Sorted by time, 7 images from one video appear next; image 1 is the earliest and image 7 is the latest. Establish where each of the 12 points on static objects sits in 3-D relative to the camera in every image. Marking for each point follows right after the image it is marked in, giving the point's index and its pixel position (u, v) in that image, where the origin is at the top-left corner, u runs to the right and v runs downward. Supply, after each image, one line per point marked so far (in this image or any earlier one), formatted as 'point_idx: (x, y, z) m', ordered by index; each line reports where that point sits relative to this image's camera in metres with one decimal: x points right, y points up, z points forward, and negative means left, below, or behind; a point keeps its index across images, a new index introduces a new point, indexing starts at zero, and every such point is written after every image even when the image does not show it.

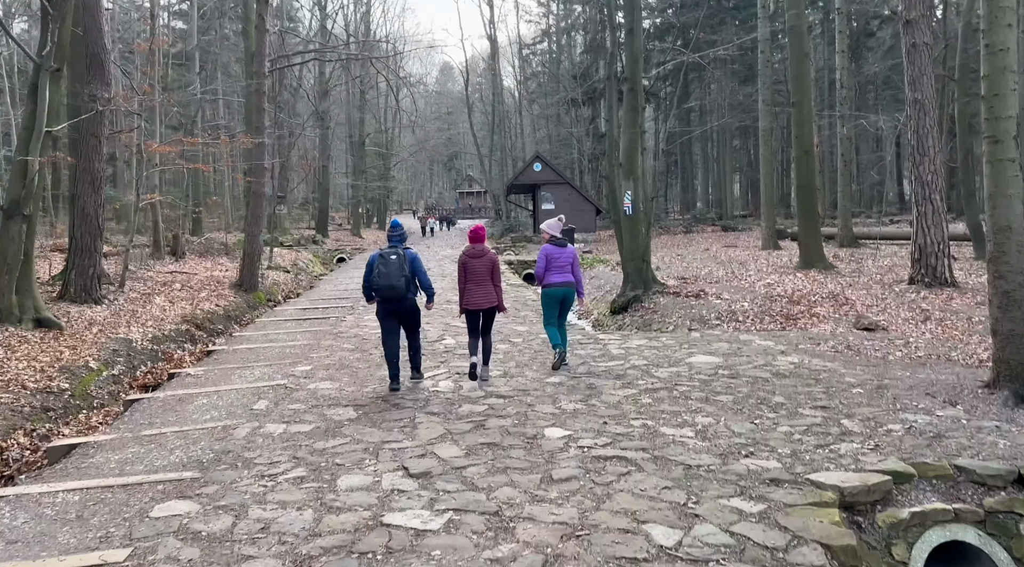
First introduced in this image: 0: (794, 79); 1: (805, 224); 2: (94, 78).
0: (+5.9, +4.3, +18.6) m
1: (+6.2, +1.3, +18.7) m
2: (-6.6, +3.2, +14.1) m
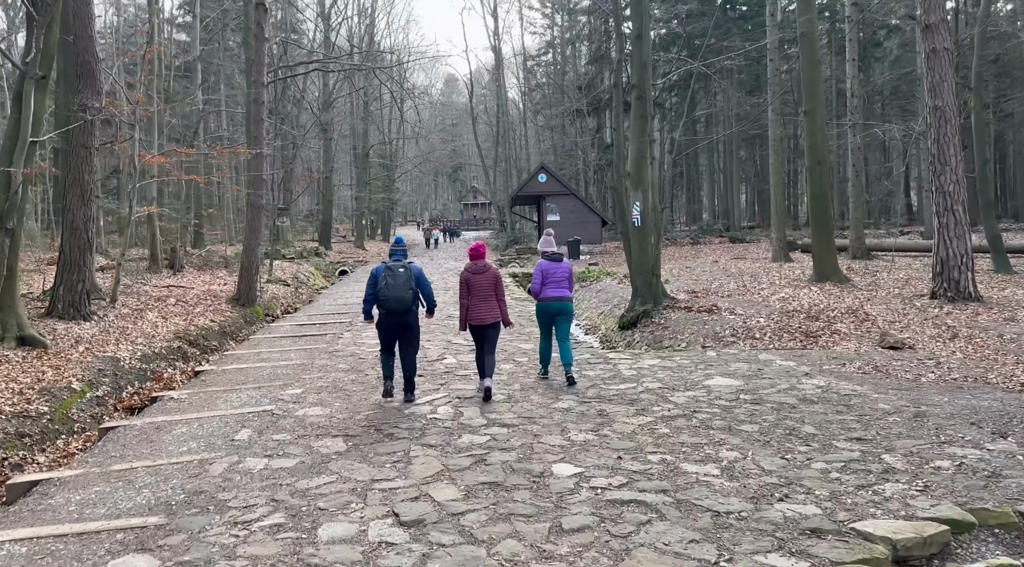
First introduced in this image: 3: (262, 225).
0: (+6.0, +4.0, +18.1) m
1: (+6.3, +1.0, +18.2) m
2: (-6.6, +3.0, +13.7) m
3: (-5.3, +1.2, +18.7) m
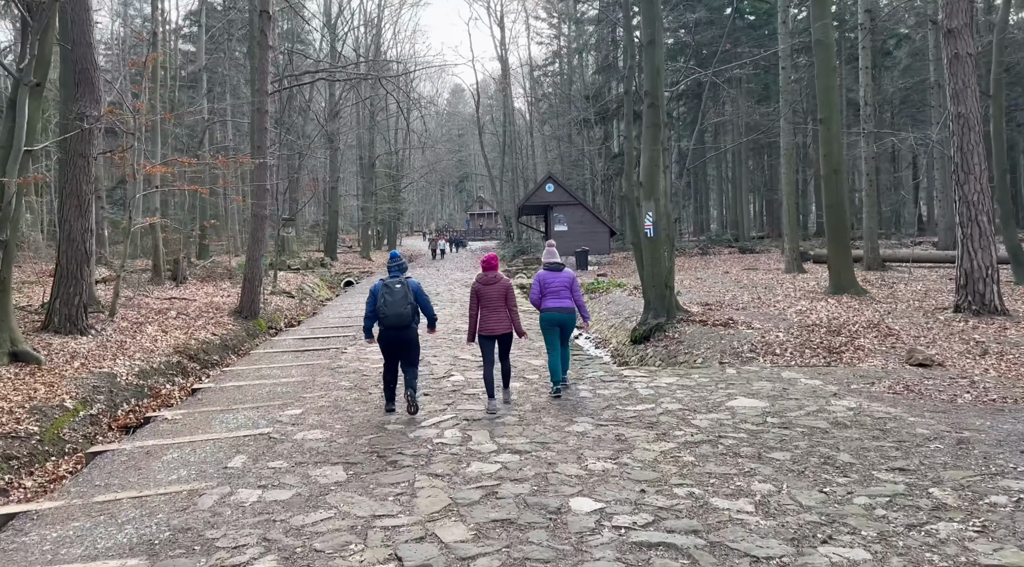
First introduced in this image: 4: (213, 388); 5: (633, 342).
0: (+6.1, +3.8, +17.6) m
1: (+6.4, +0.7, +17.7) m
2: (-6.4, +2.8, +13.3) m
3: (-5.1, +1.0, +18.4) m
4: (-3.6, -1.3, +10.8) m
5: (+1.9, -0.9, +13.8) m
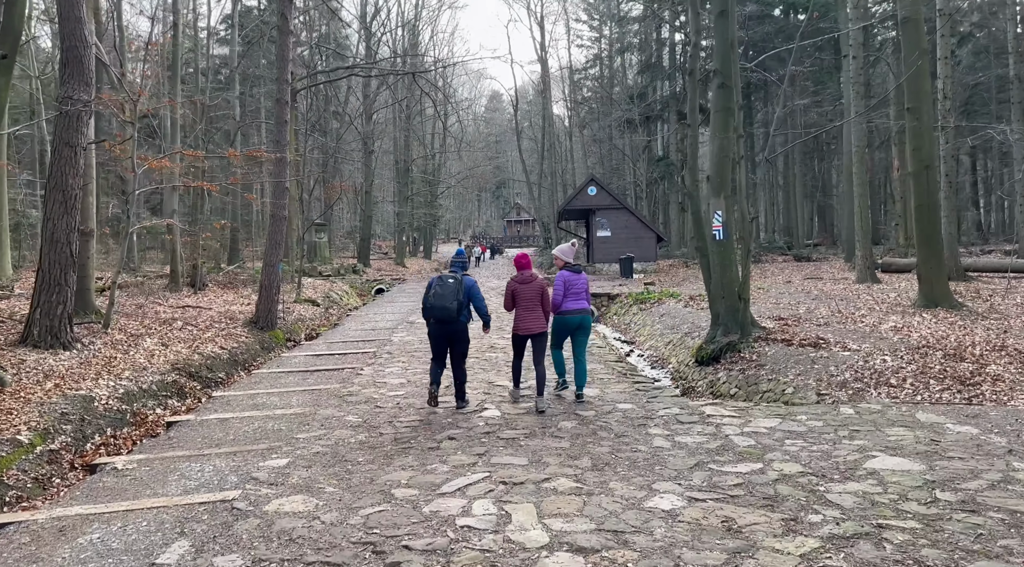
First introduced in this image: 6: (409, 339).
0: (+6.9, +3.6, +15.5) m
1: (+7.2, +0.5, +15.5) m
2: (-5.8, +2.7, +11.7) m
3: (-4.3, +0.8, +16.7) m
4: (-3.2, -1.4, +9.0) m
5: (+2.5, -1.0, +11.7) m
6: (-1.5, -0.8, +13.2) m
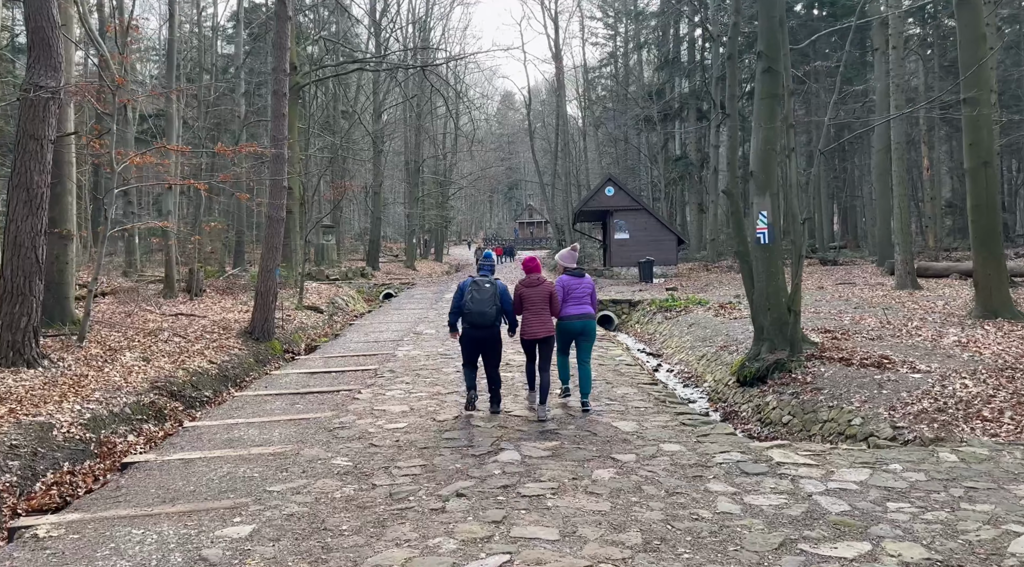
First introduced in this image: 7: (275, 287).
0: (+7.2, +3.4, +14.1) m
1: (+7.5, +0.4, +14.1) m
2: (-5.6, +2.6, +10.5) m
3: (-4.0, +0.7, +15.4) m
4: (-3.0, -1.5, +7.7) m
5: (+2.7, -1.1, +10.4) m
6: (-1.3, -0.9, +11.9) m
7: (-4.0, -0.1, +15.0) m
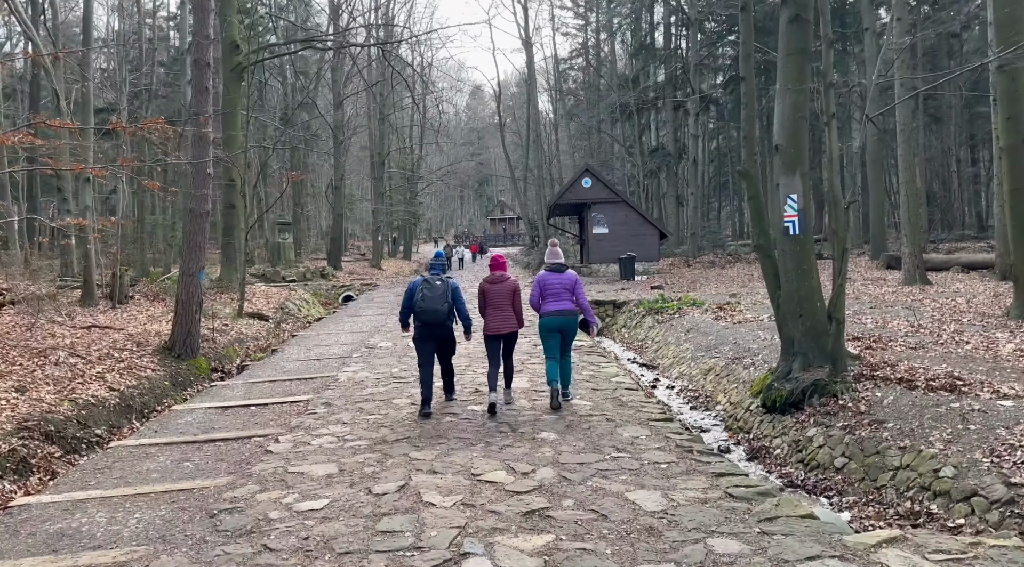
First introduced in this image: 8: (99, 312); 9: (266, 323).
0: (+6.7, +3.5, +12.1) m
1: (+7.0, +0.5, +12.1) m
2: (-5.9, +2.5, +8.0) m
3: (-4.5, +0.6, +13.0) m
4: (-3.2, -1.6, +5.4) m
5: (+2.4, -1.2, +8.2) m
6: (-1.6, -1.0, +9.6) m
7: (-4.4, -0.2, +12.7) m
8: (-7.7, -0.5, +16.7) m
9: (-4.7, -0.8, +16.9) m
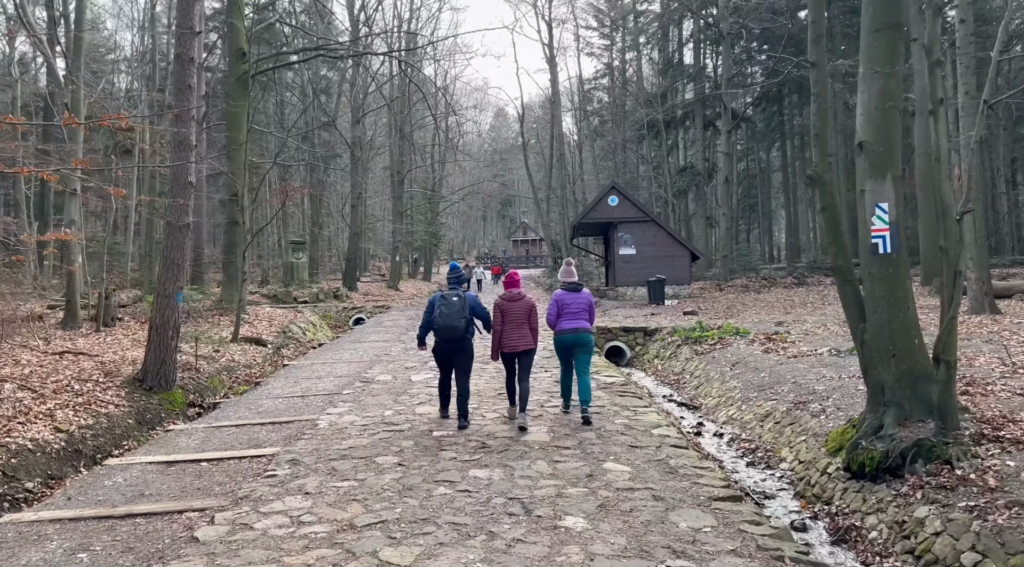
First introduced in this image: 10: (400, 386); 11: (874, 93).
0: (+7.0, +3.1, +10.3) m
1: (+7.3, +0.1, +10.2) m
2: (-5.8, +2.3, +6.6) m
3: (-4.2, +0.4, +11.5) m
4: (-3.1, -1.7, +3.8) m
5: (+2.5, -1.4, +6.4) m
6: (-1.5, -1.2, +7.9) m
7: (-4.2, -0.4, +11.1) m
8: (-7.4, -0.9, +15.1) m
9: (-4.4, -1.1, +15.3) m
10: (-1.3, -1.1, +9.9) m
11: (+2.8, +1.5, +6.7) m
